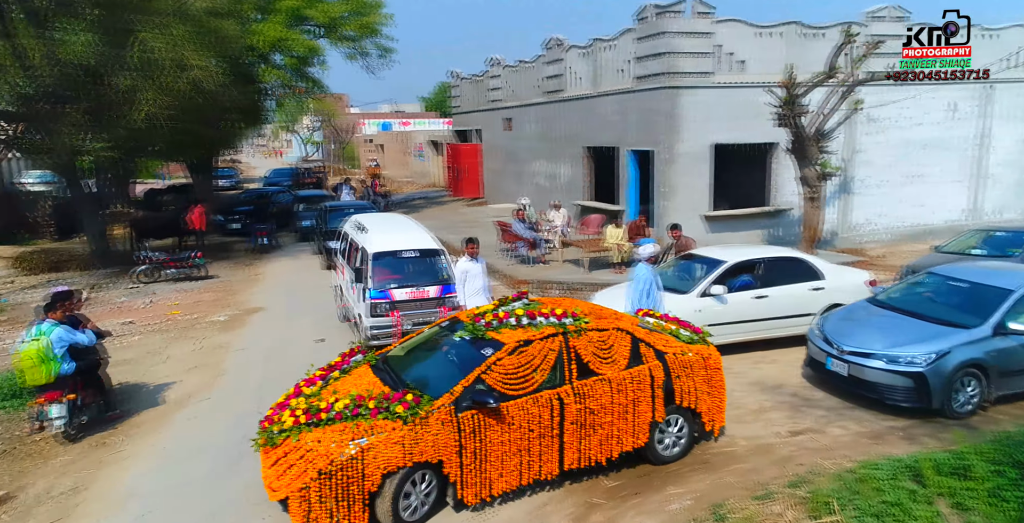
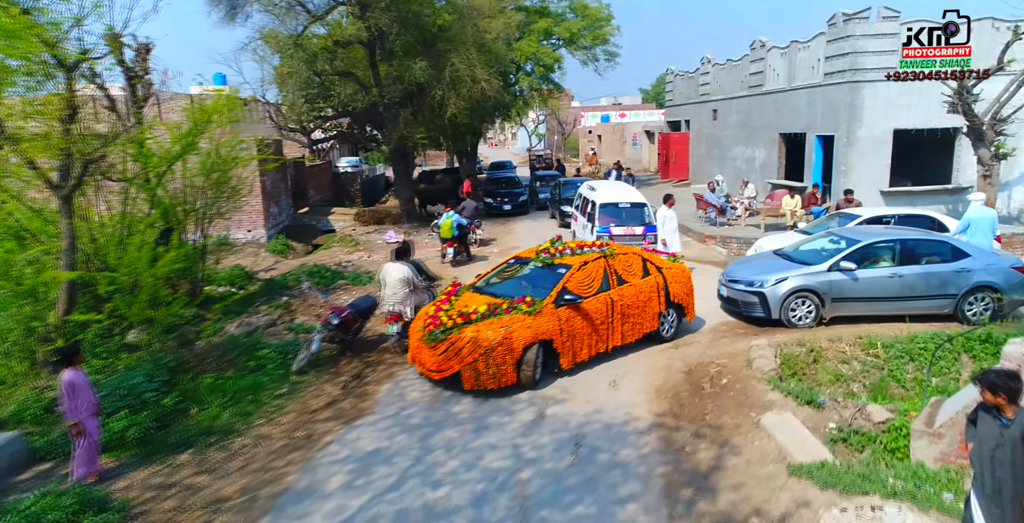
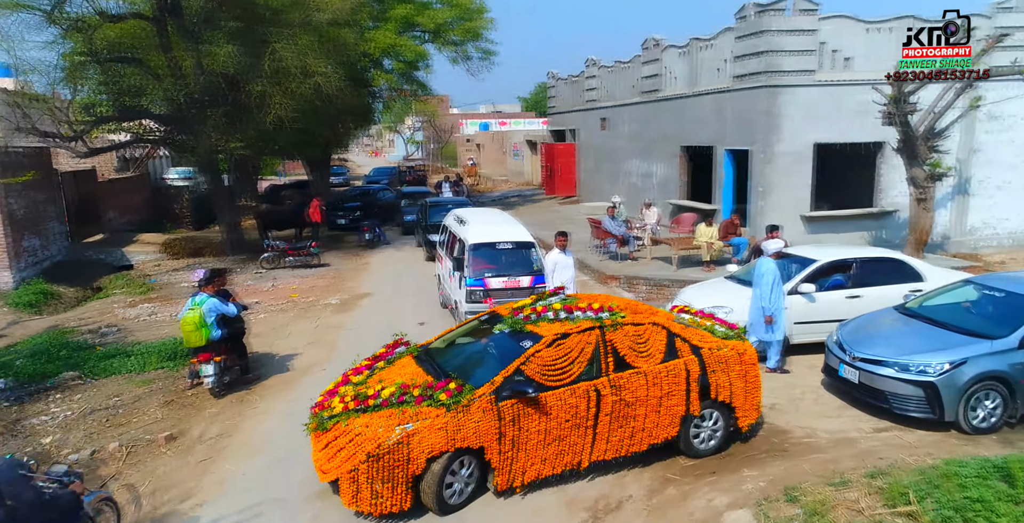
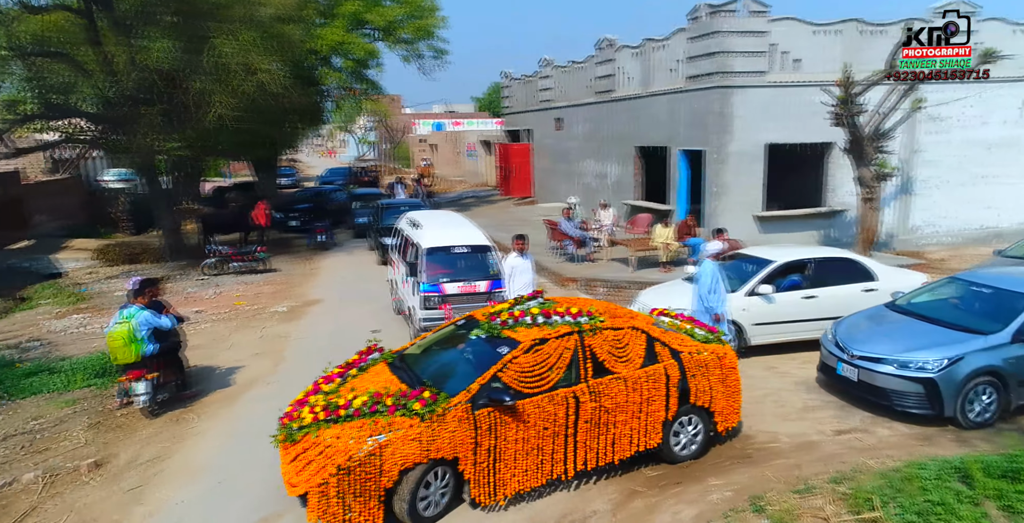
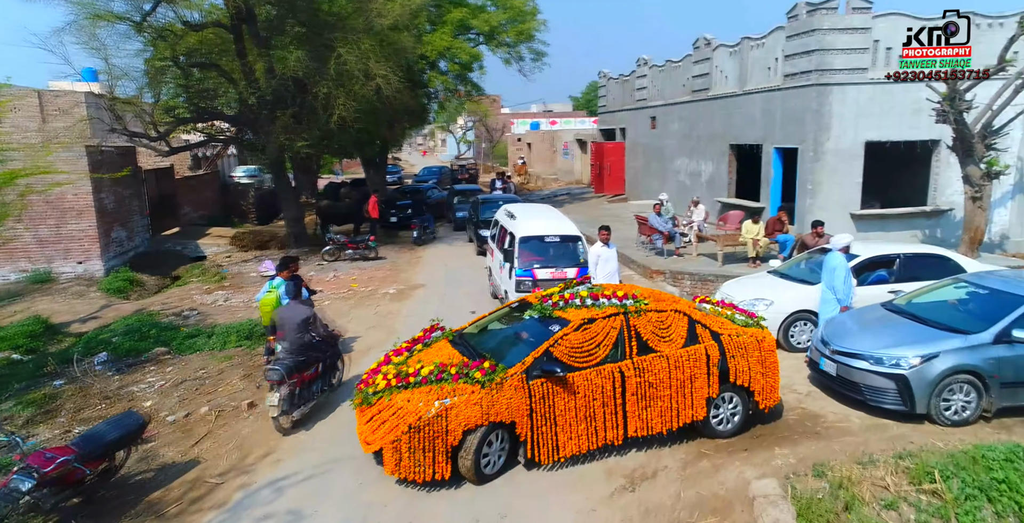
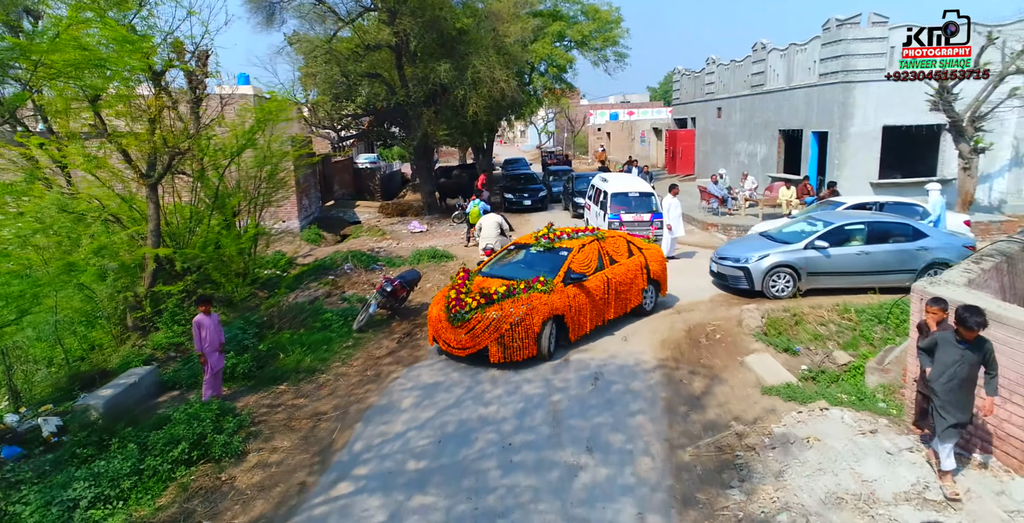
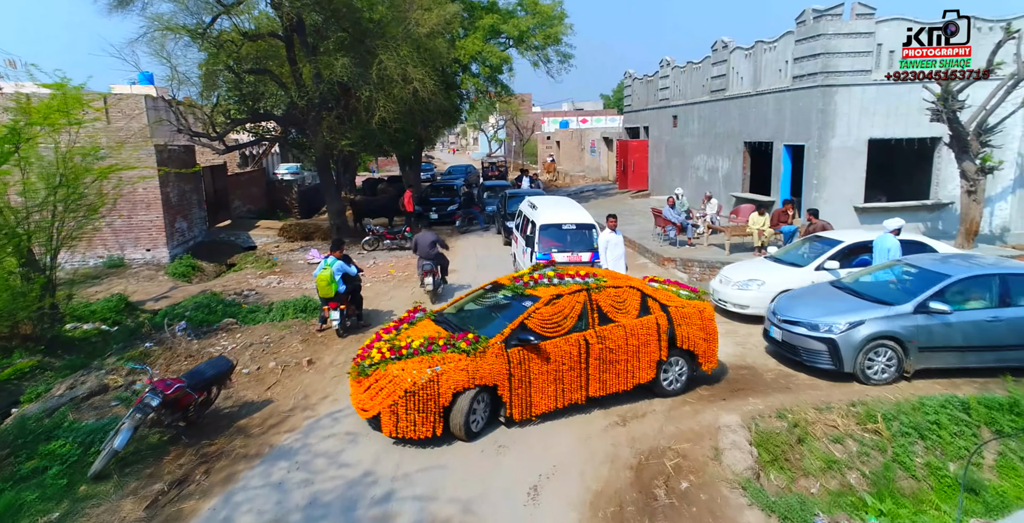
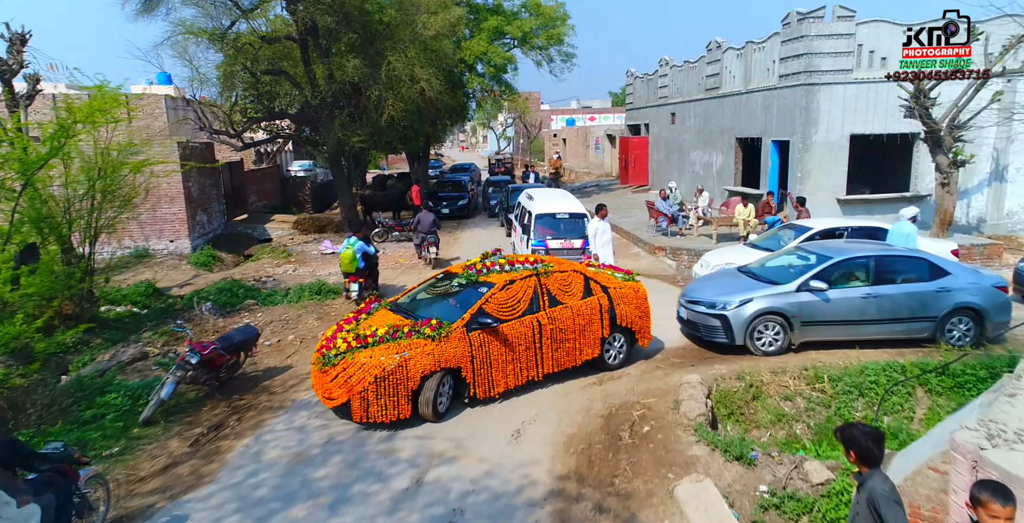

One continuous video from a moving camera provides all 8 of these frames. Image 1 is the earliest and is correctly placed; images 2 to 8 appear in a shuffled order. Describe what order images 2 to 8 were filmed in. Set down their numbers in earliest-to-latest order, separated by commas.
4, 3, 5, 7, 8, 2, 6
